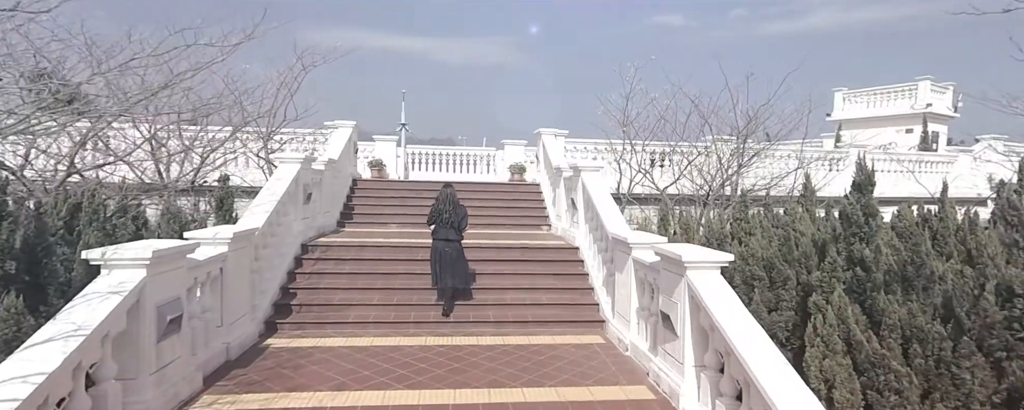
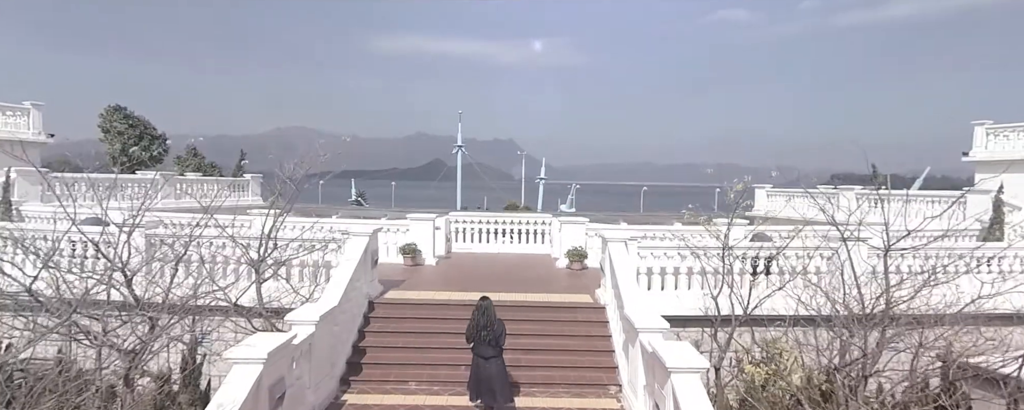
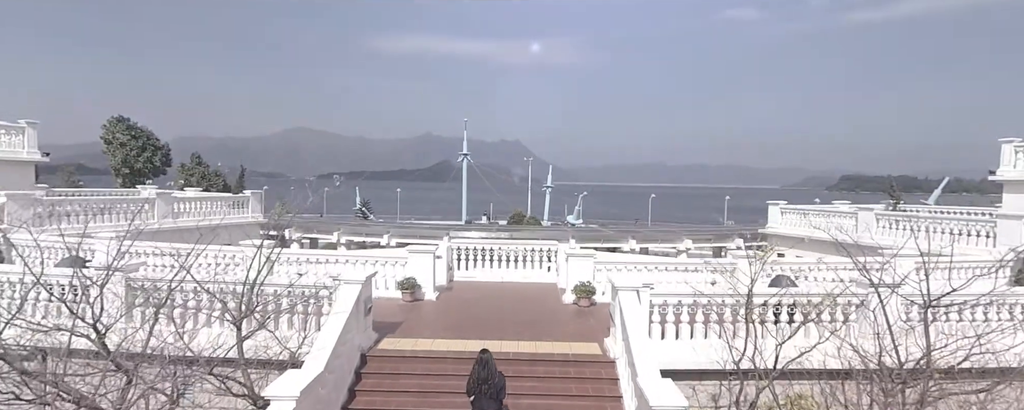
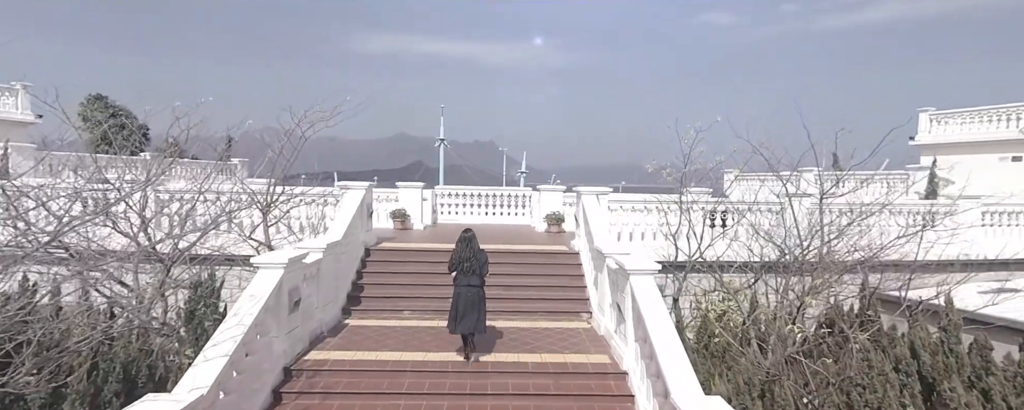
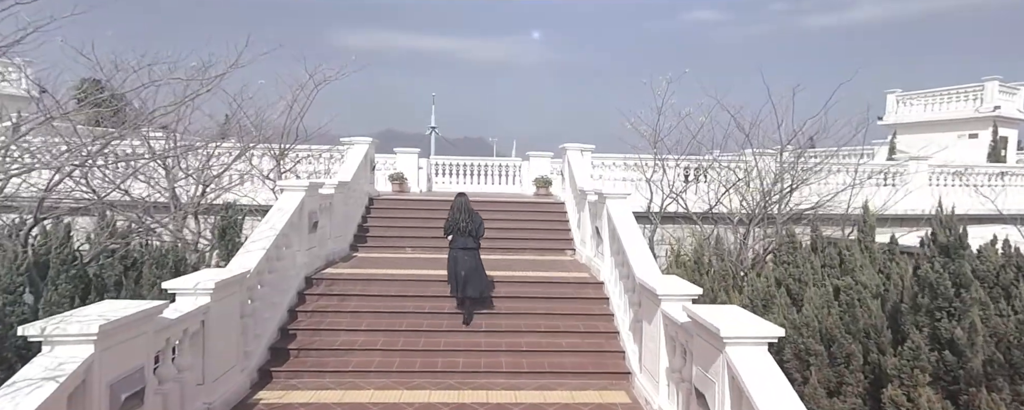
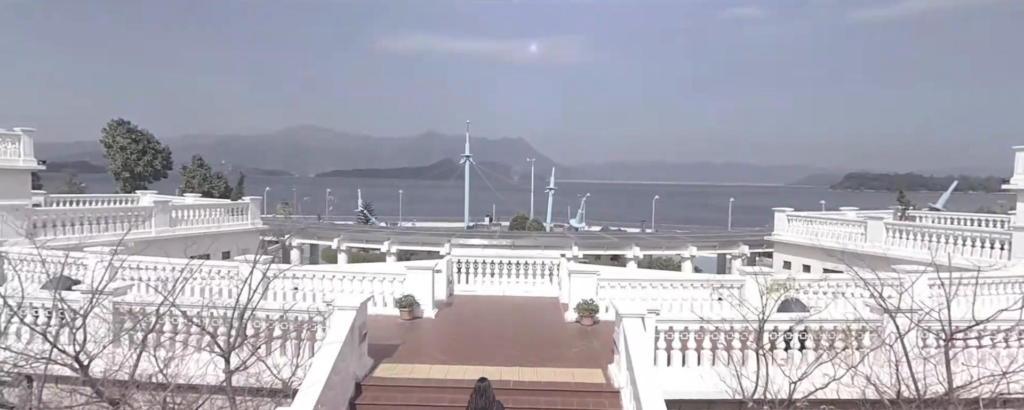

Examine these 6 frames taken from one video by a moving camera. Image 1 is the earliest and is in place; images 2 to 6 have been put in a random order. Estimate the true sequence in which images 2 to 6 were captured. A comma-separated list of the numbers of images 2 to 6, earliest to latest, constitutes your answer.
5, 4, 2, 3, 6
